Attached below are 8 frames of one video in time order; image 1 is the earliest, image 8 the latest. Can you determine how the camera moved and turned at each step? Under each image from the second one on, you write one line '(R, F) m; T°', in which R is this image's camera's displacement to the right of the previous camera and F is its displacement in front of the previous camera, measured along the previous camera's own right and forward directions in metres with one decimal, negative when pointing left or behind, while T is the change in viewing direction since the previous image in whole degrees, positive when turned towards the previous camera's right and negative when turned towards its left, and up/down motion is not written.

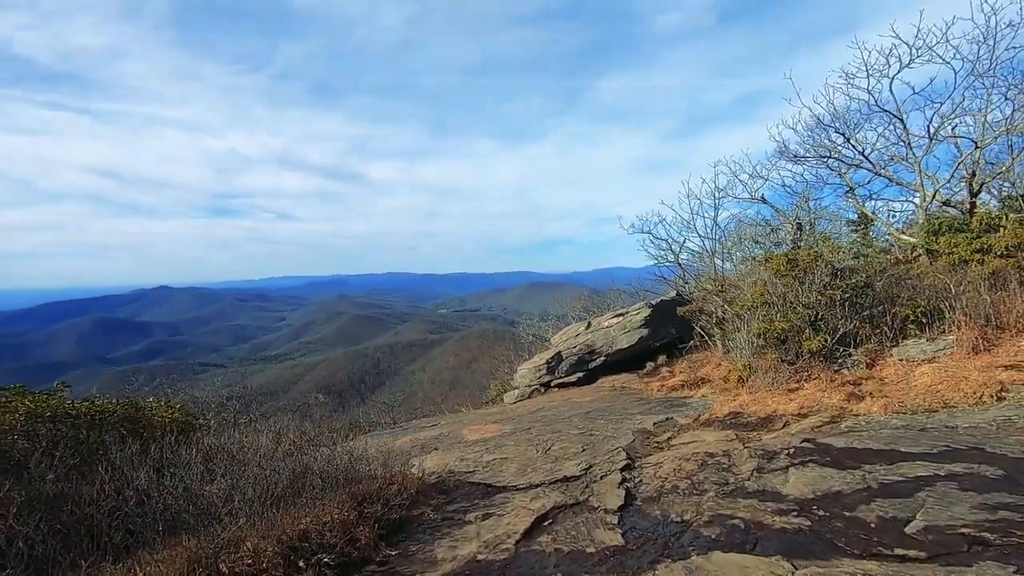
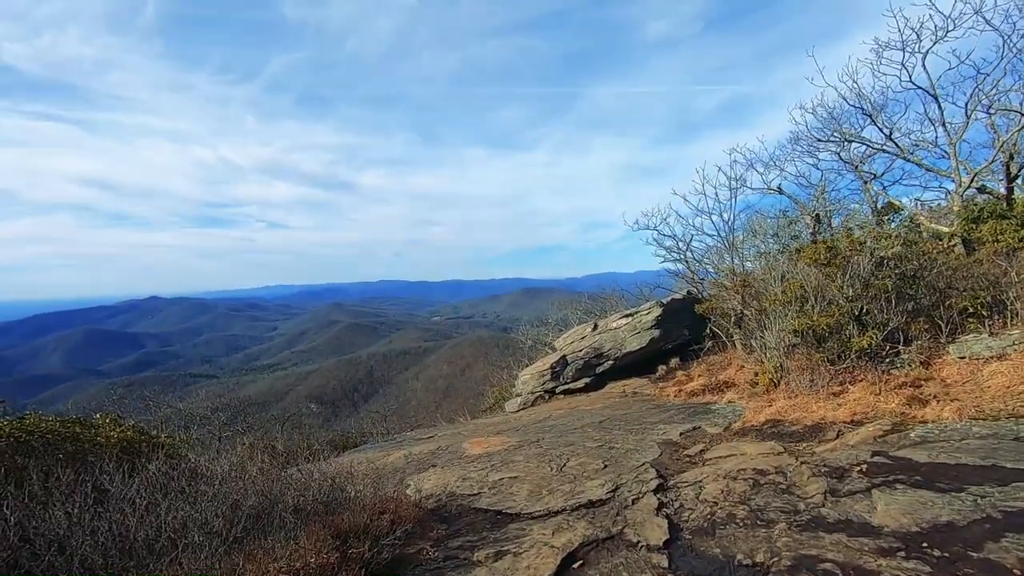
(-0.2, +0.9) m; +1°
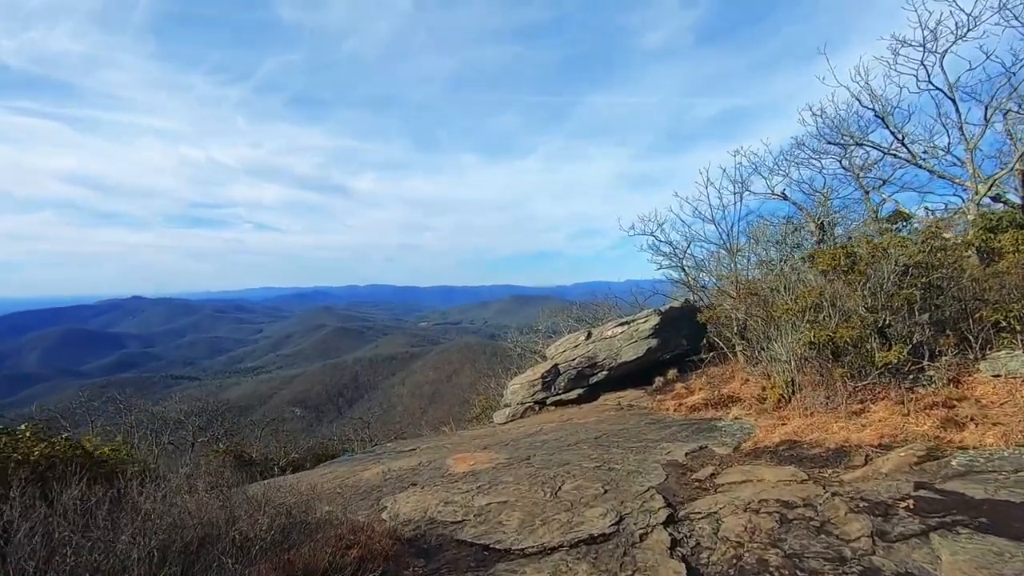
(0.0, +0.6) m; +1°
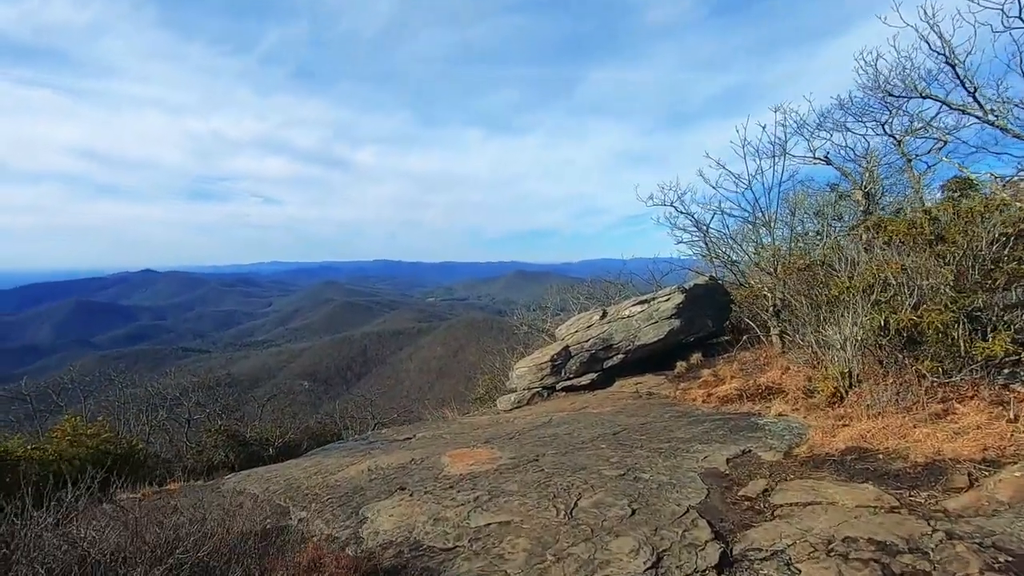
(0.0, +1.1) m; -1°
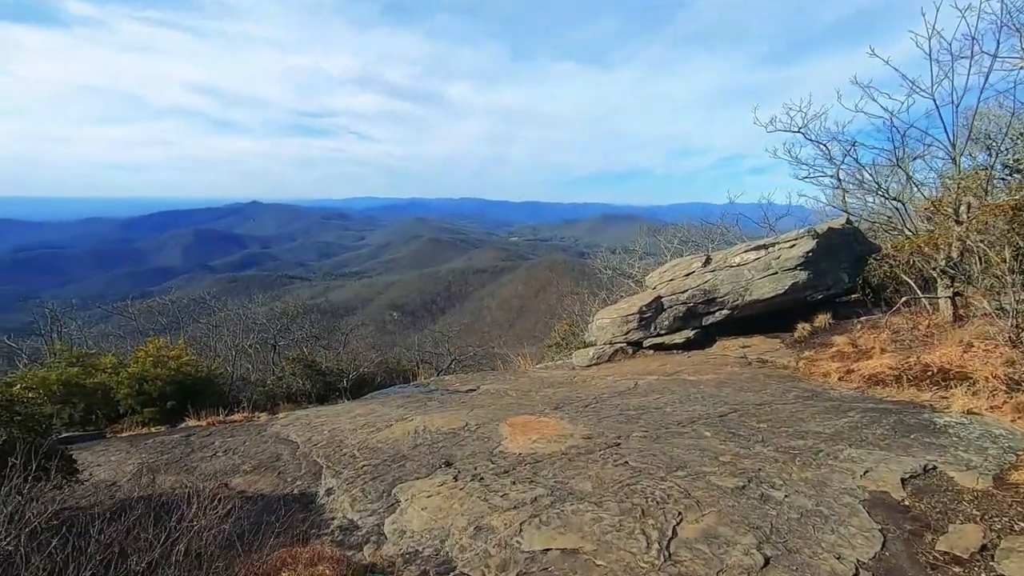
(0.0, +1.4) m; -9°
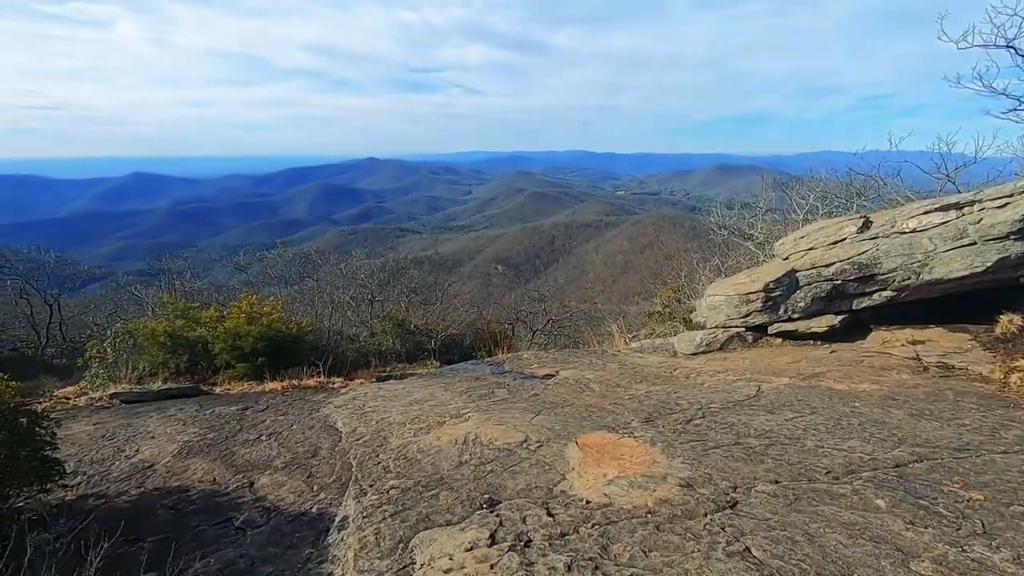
(+0.2, +1.4) m; -11°
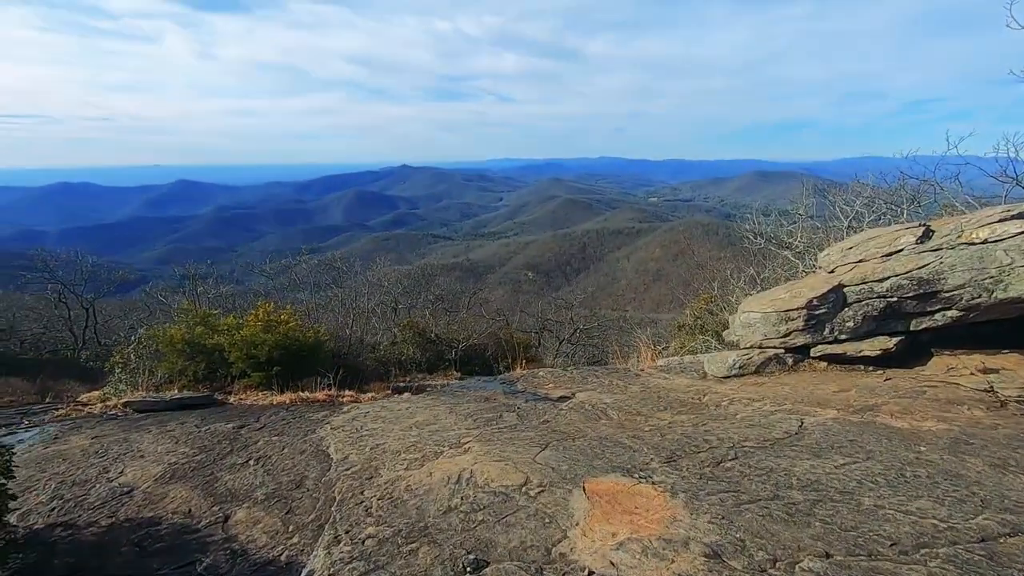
(+0.2, +0.5) m; -3°
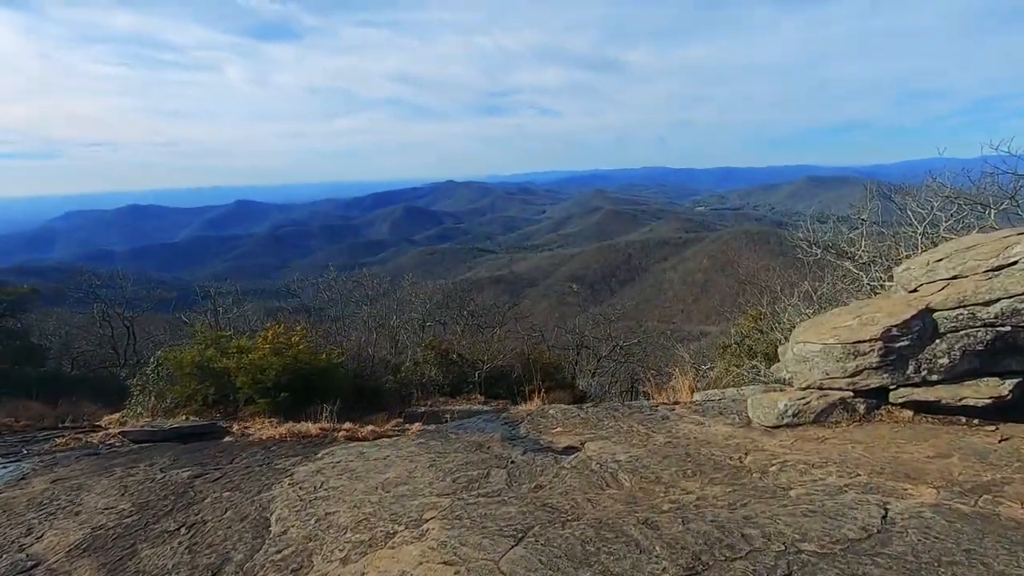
(+0.5, +1.1) m; -5°
